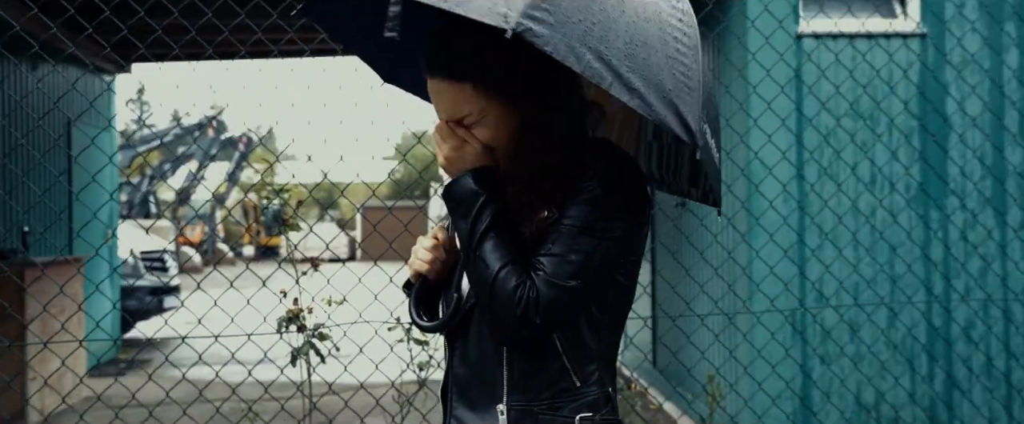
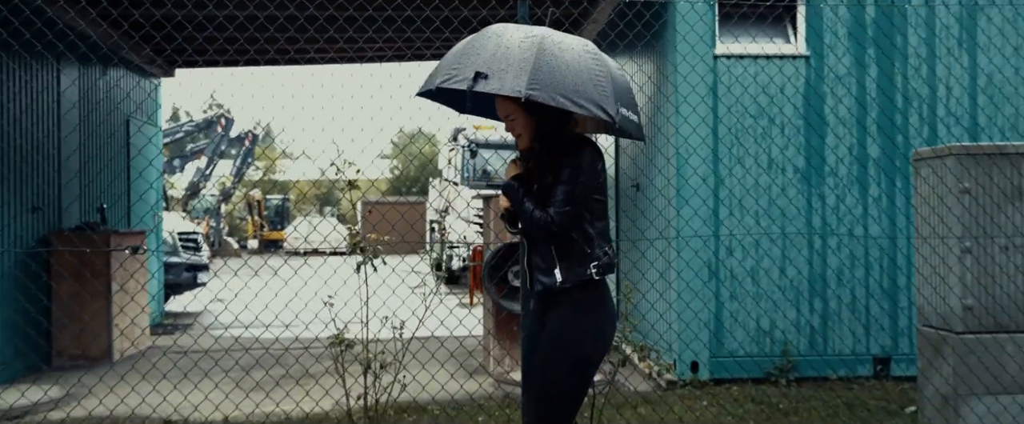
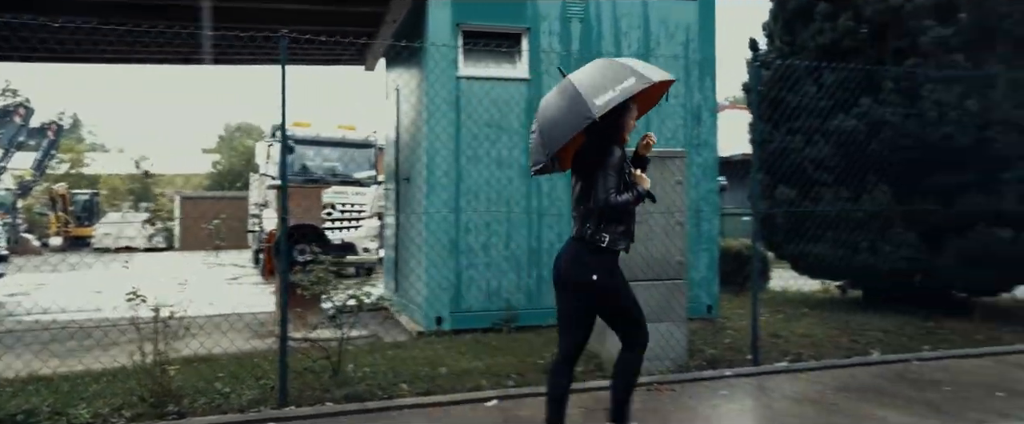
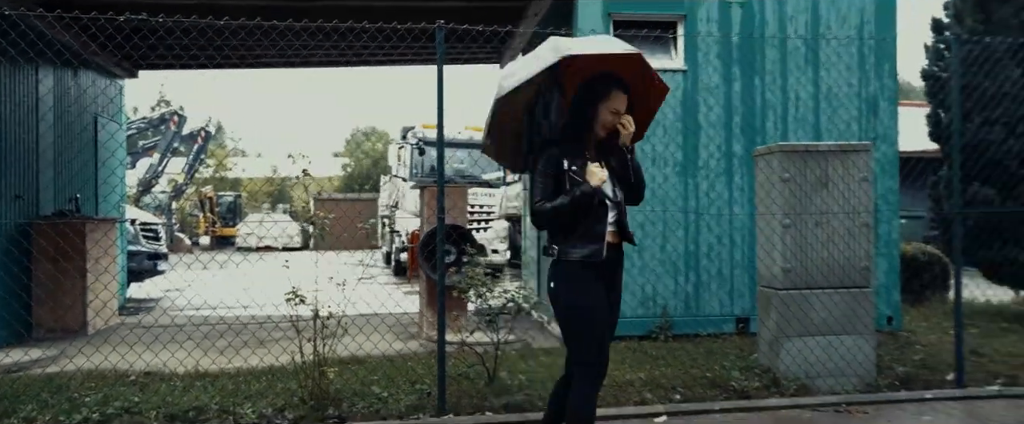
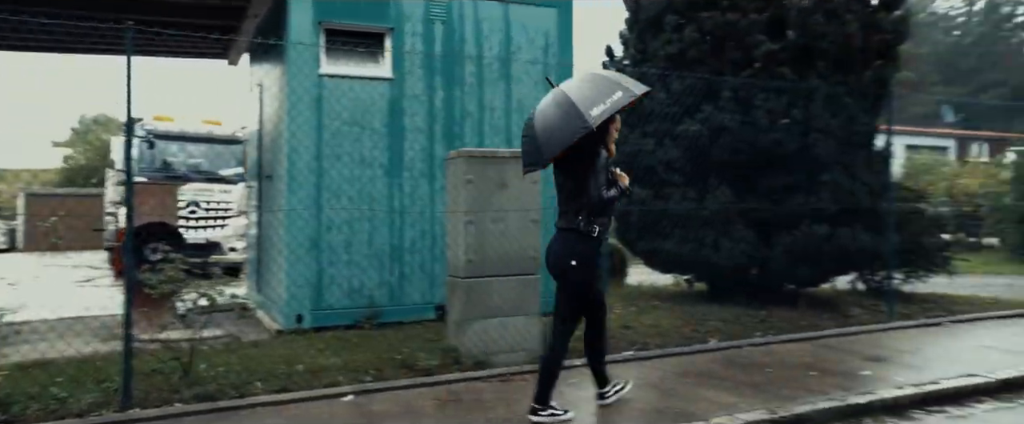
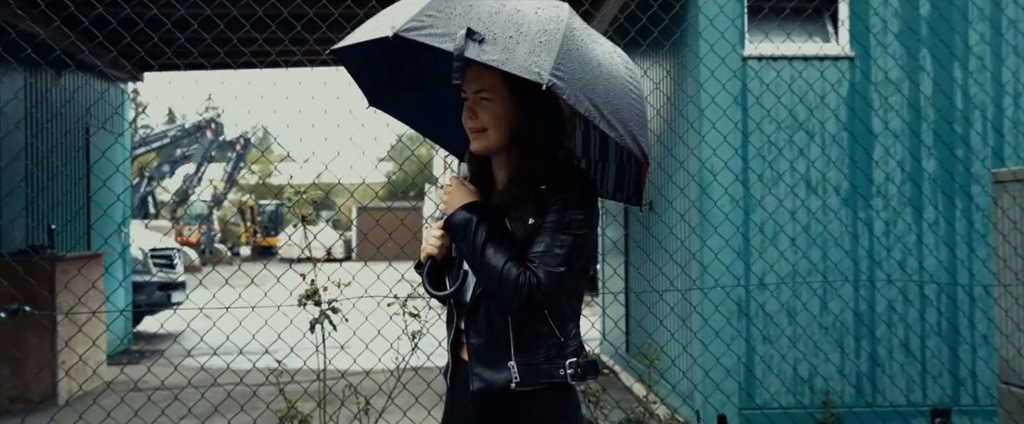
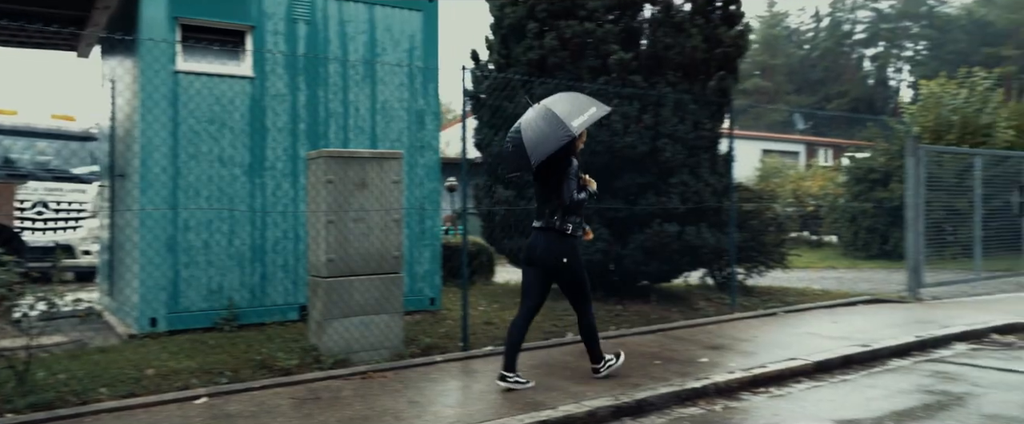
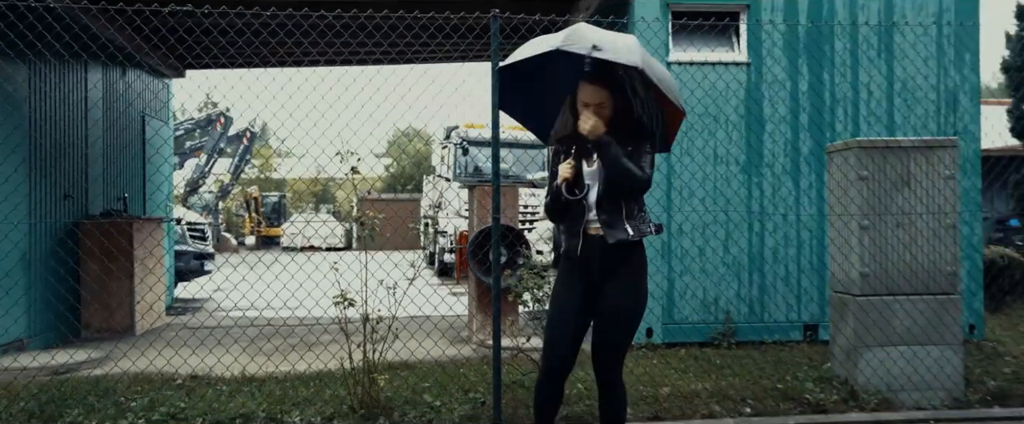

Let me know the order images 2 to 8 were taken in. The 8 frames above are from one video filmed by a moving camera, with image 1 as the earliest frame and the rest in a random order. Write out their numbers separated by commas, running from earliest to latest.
6, 2, 8, 4, 3, 5, 7
